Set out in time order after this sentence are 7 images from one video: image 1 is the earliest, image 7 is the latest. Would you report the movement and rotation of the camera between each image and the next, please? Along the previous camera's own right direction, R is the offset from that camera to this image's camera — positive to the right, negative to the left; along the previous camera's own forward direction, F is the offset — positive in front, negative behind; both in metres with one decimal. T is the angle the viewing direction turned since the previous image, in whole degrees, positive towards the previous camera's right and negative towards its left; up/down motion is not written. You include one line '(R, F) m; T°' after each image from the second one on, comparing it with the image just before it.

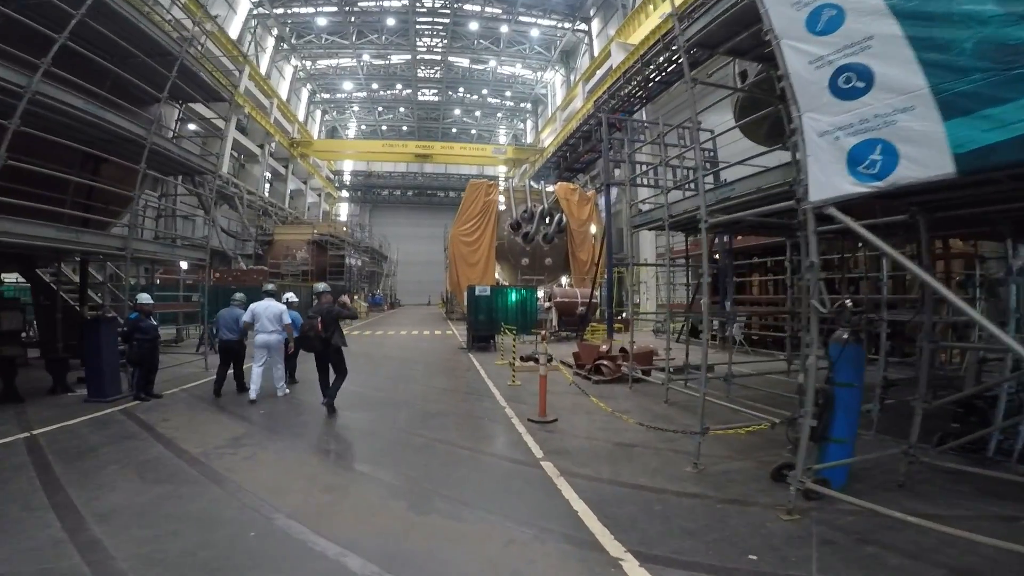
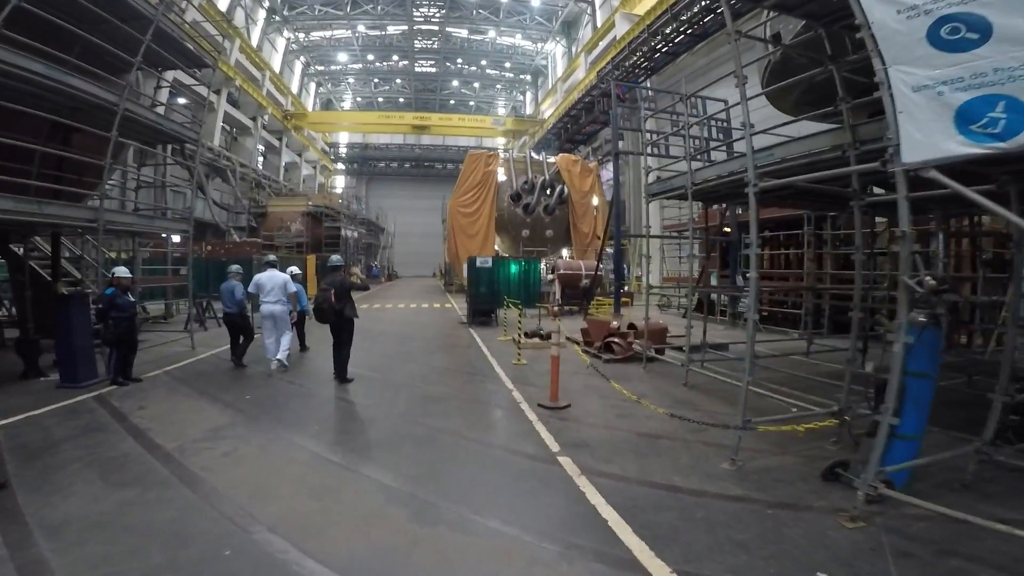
(-0.1, +0.6) m; 0°
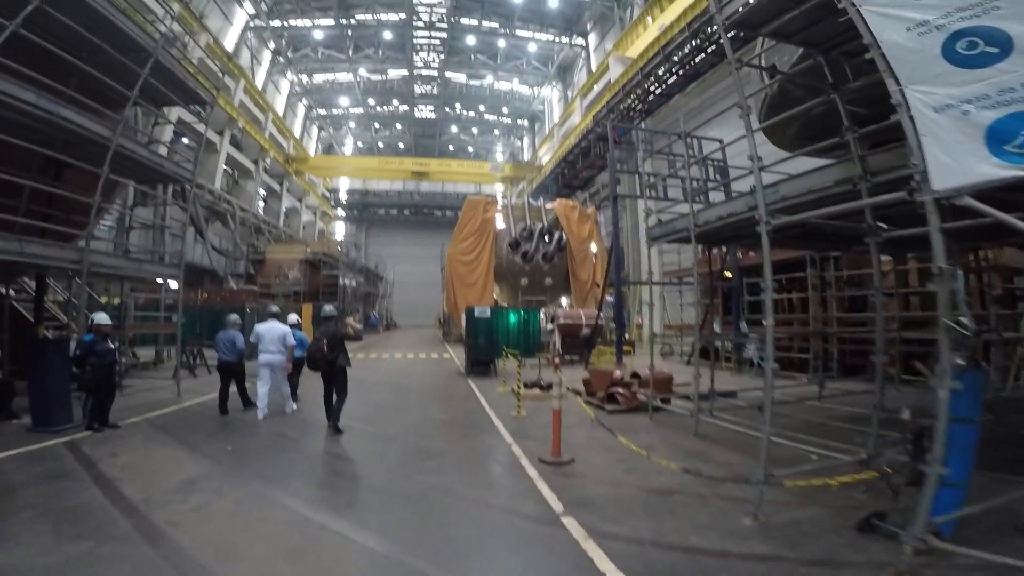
(0.0, +0.2) m; 0°
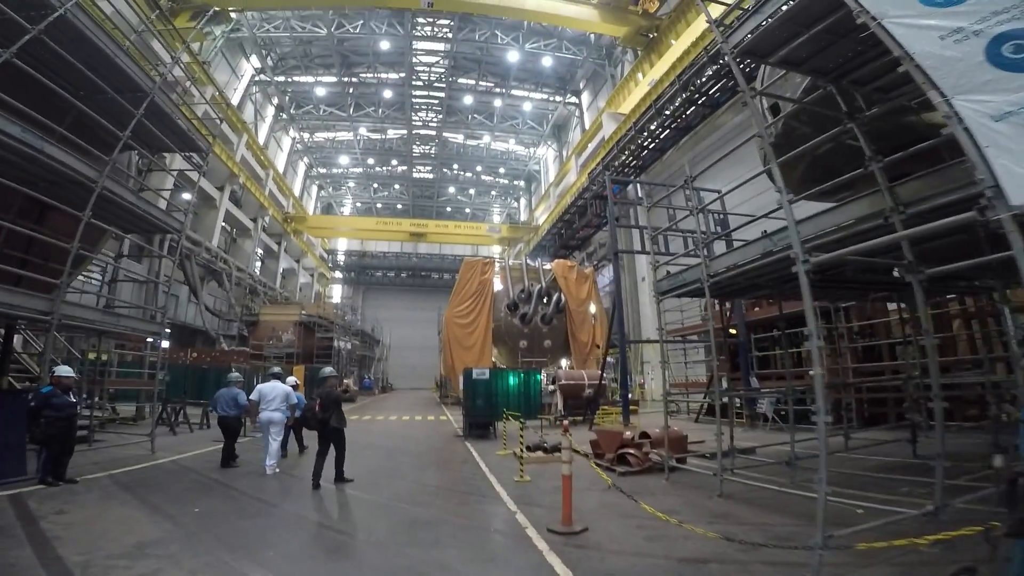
(-0.1, +0.4) m; 0°
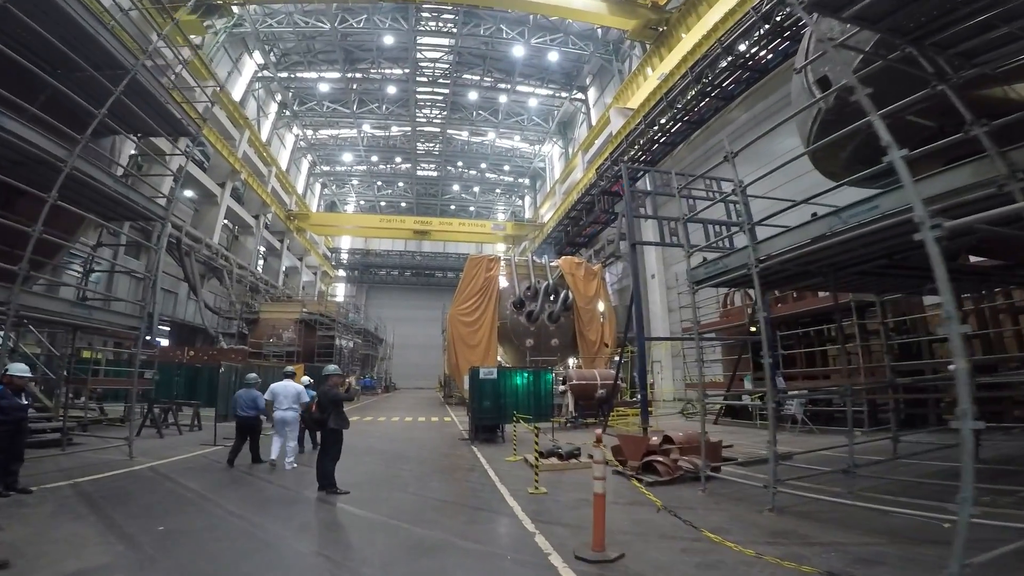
(-0.1, +0.7) m; 0°
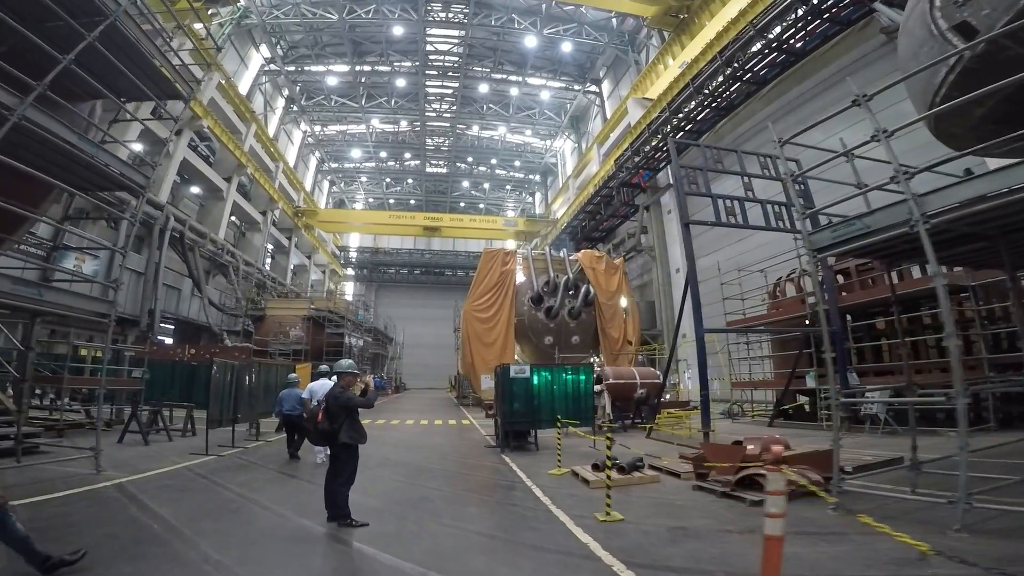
(-0.5, +1.4) m; -1°
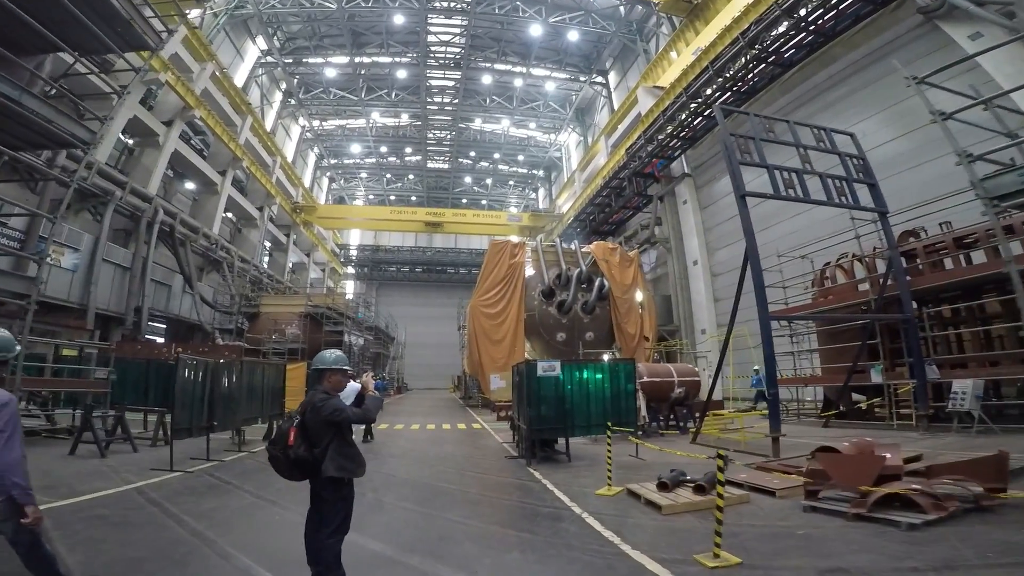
(-0.4, +1.5) m; 0°
